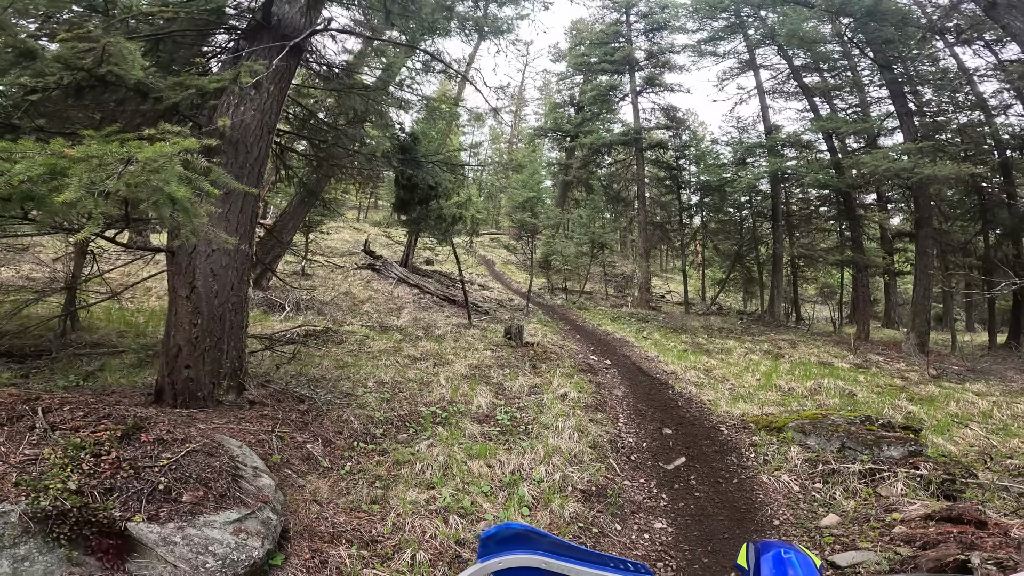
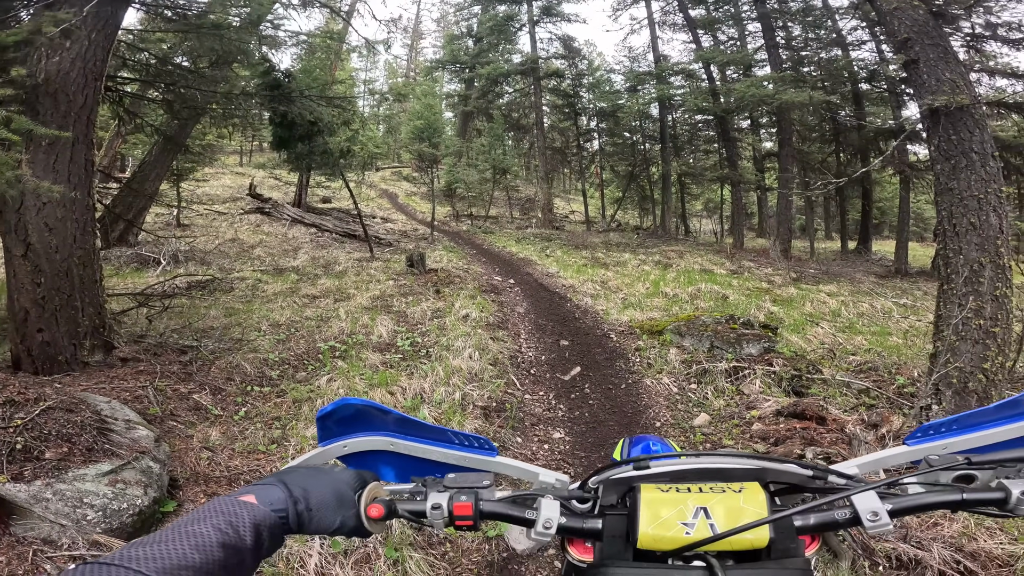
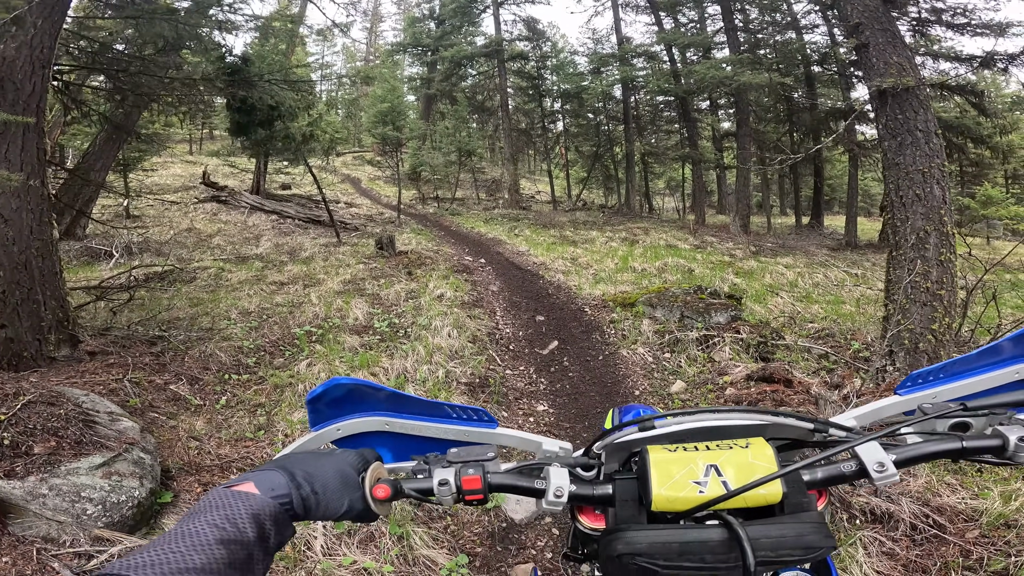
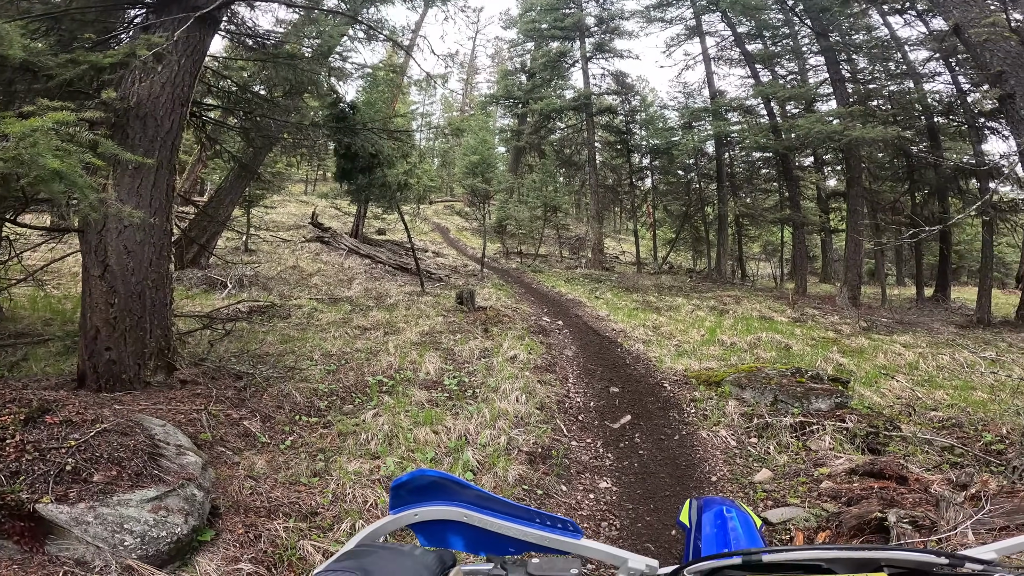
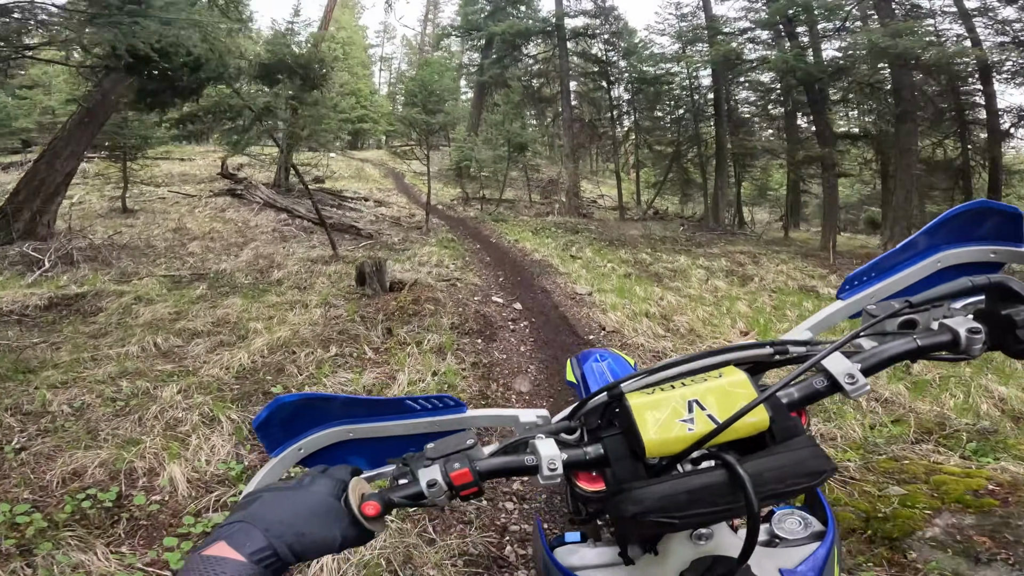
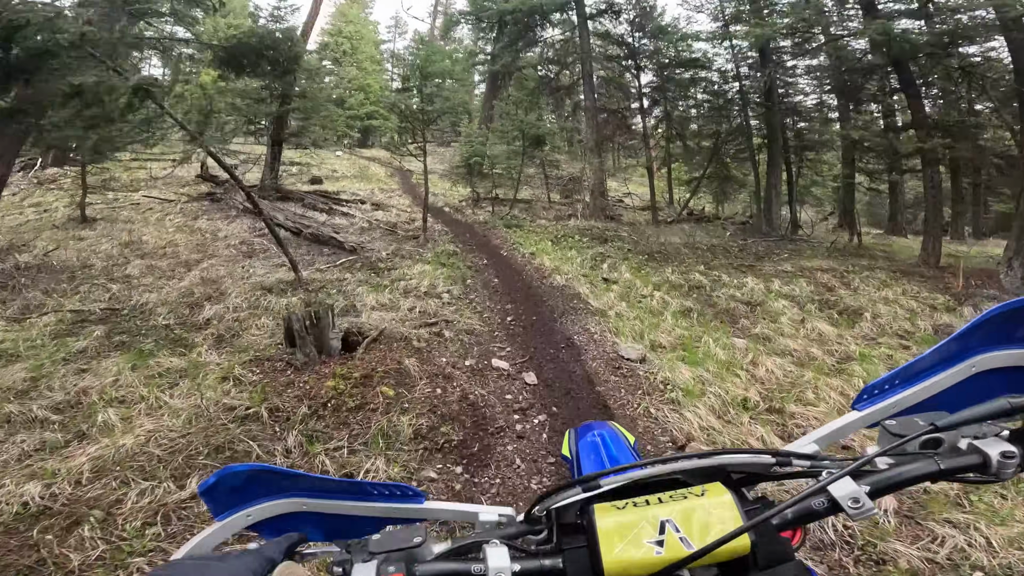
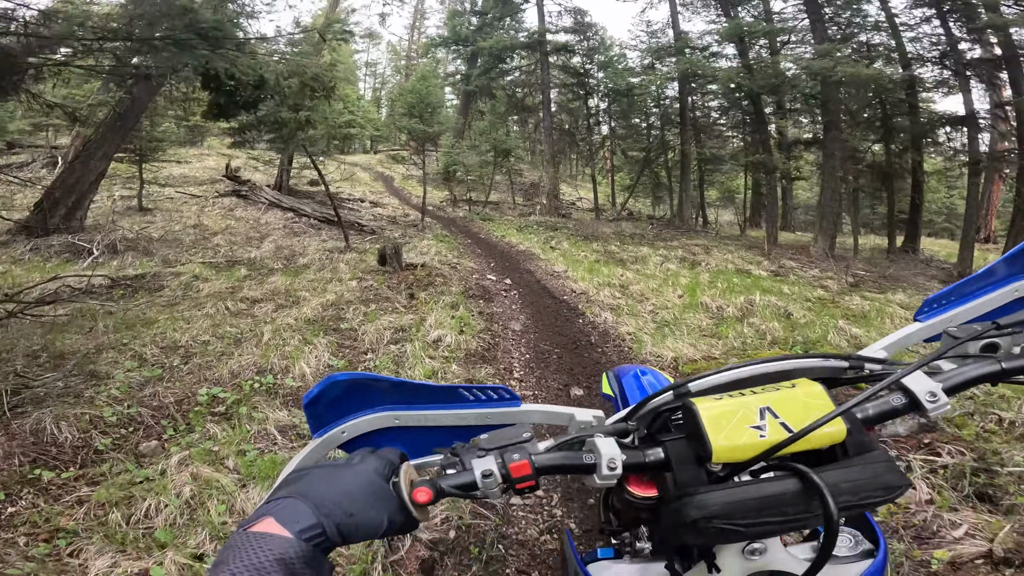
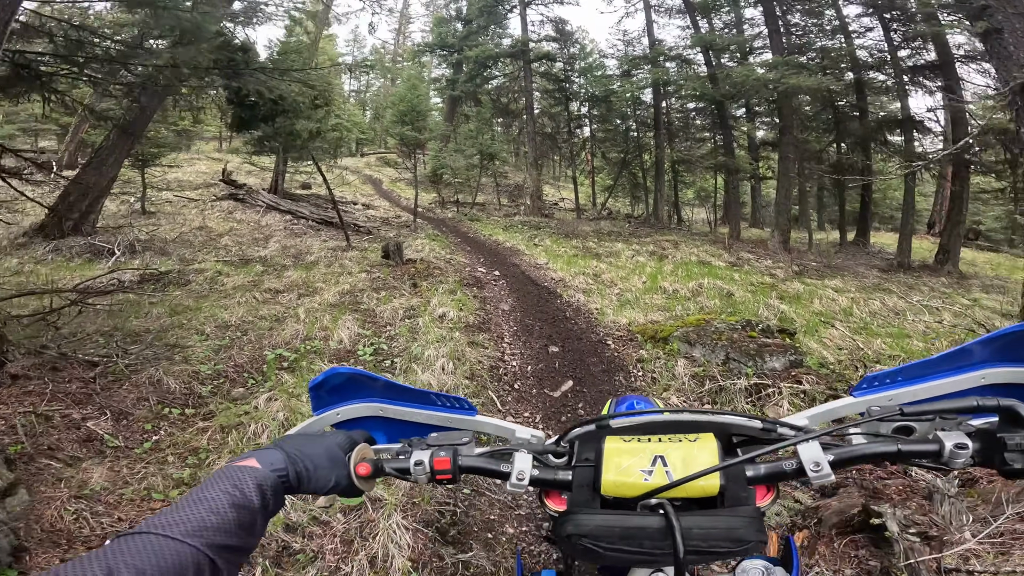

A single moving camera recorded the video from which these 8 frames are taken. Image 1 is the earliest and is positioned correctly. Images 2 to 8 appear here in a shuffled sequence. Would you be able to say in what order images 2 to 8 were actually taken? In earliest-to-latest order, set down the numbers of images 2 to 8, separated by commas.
4, 2, 3, 8, 7, 5, 6
